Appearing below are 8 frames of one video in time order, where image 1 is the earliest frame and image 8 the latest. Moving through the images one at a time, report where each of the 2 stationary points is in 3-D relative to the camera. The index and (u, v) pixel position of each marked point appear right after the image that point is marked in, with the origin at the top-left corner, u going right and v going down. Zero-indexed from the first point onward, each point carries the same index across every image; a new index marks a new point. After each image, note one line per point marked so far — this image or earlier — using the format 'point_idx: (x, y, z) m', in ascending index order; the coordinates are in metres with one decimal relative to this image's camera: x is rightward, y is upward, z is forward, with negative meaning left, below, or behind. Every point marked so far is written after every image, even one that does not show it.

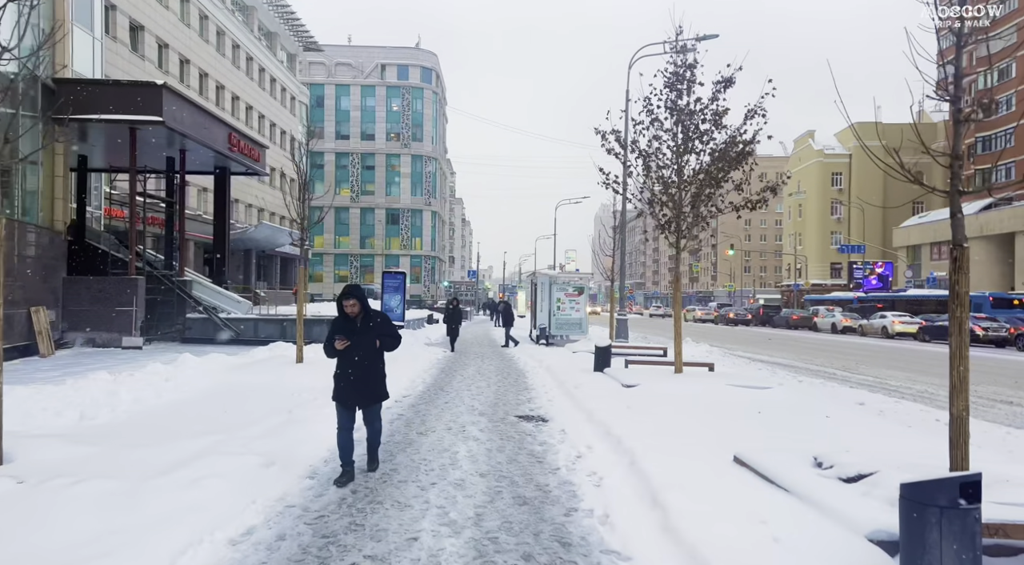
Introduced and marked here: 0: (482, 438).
0: (-0.3, -1.7, +7.6) m
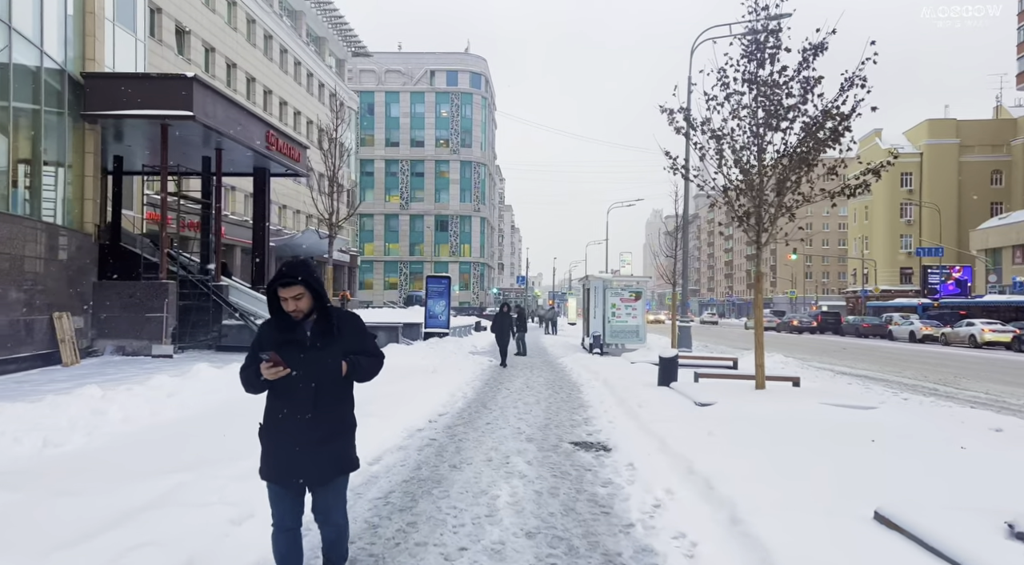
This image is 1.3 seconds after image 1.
0: (+0.1, -1.6, +6.1) m
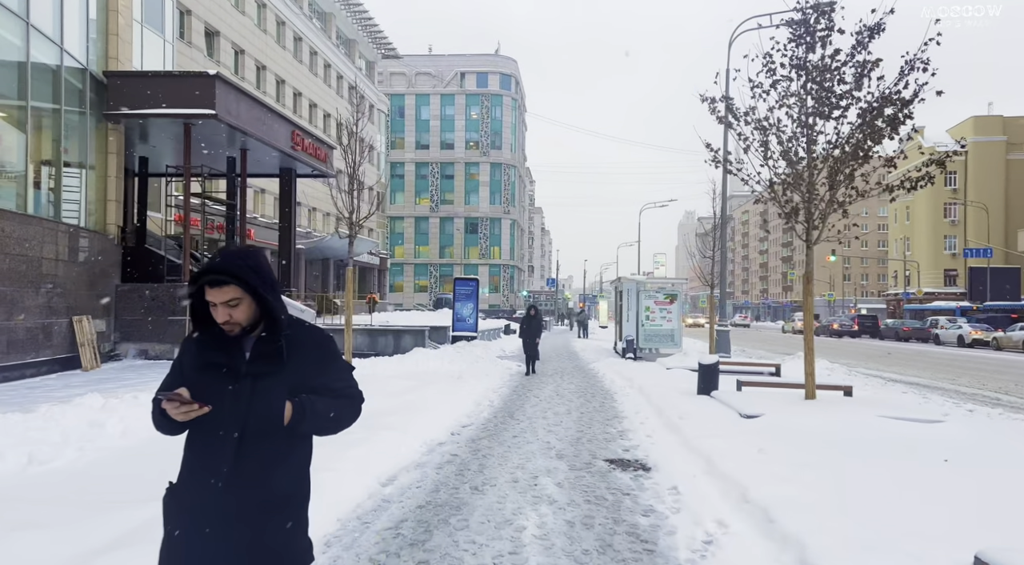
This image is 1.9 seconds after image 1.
0: (+0.4, -1.7, +5.4) m
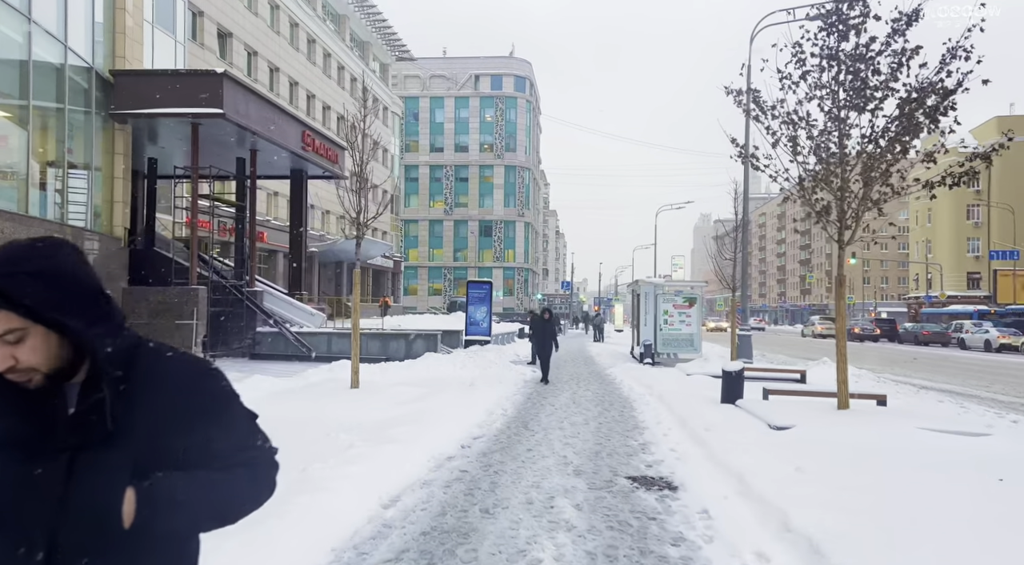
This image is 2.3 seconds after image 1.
0: (+0.5, -1.7, +4.9) m
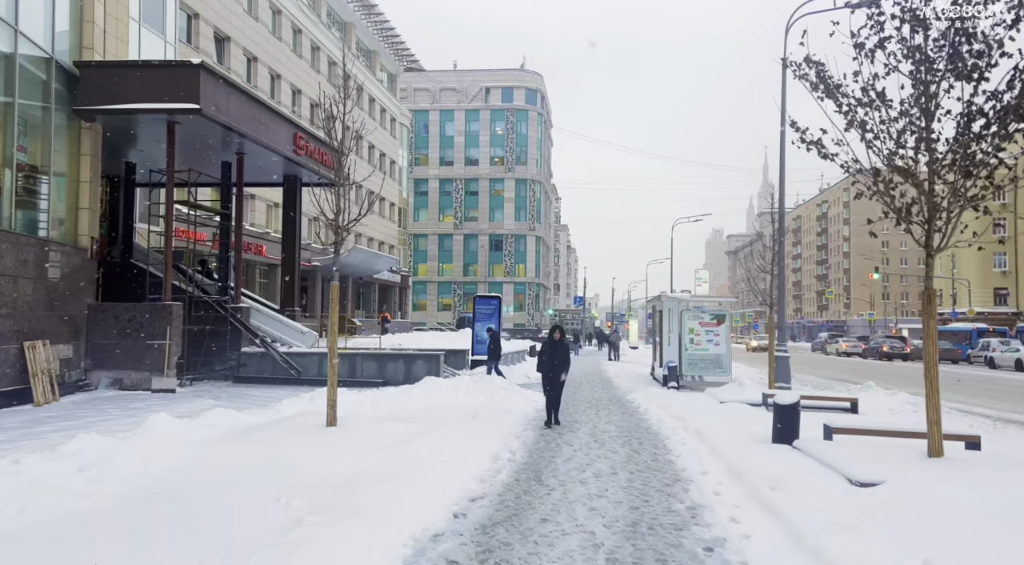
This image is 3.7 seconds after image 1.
0: (+0.5, -1.7, +3.0) m
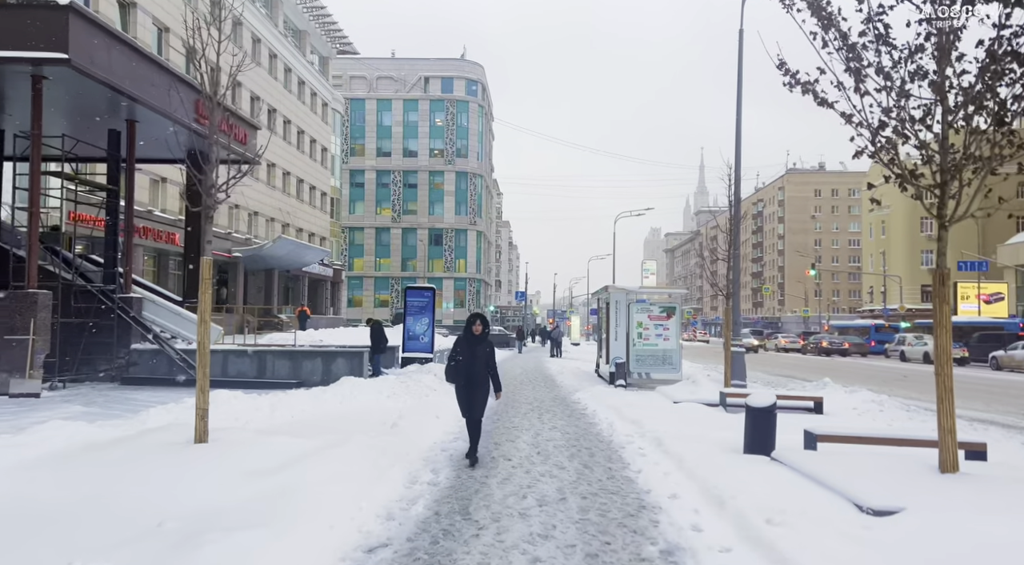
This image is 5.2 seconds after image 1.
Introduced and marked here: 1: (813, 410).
0: (+0.2, -1.5, +1.4) m
1: (+5.2, -2.2, +12.0) m
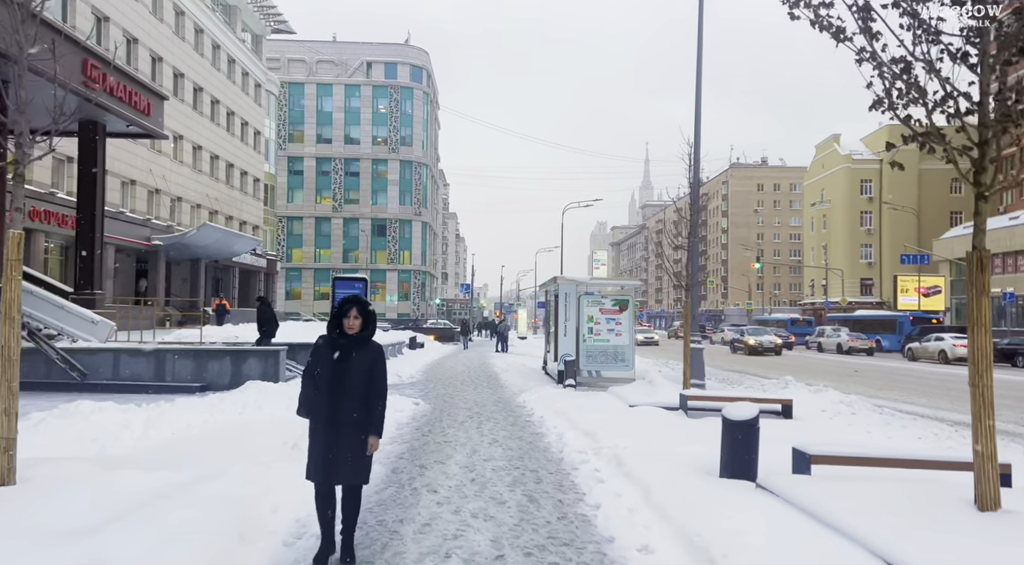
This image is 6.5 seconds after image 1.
0: (0.0, -1.5, -0.2) m
1: (+4.2, -2.0, +10.8) m
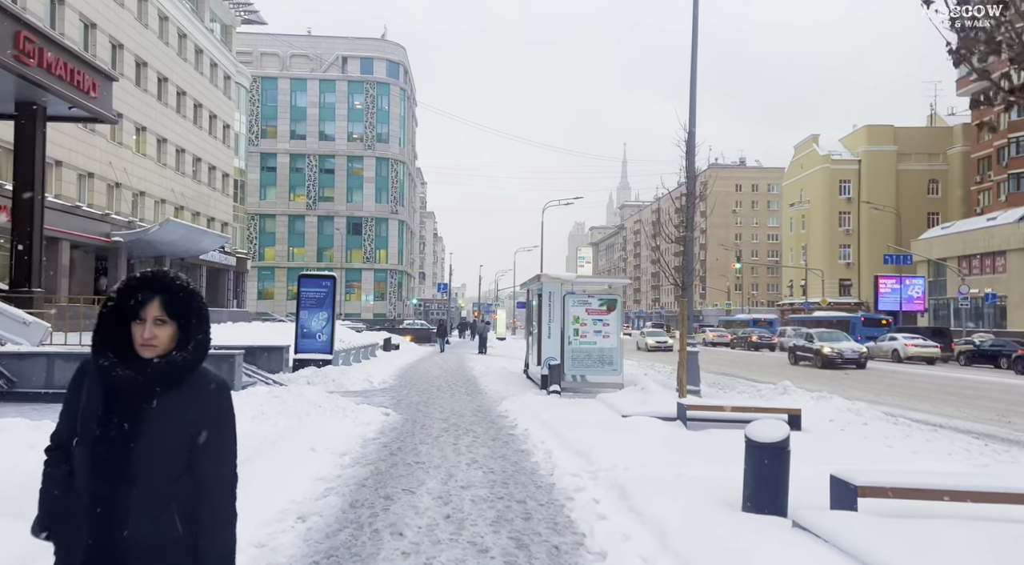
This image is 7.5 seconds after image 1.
0: (+0.1, -1.4, -1.4) m
1: (+3.9, -2.0, +9.8) m
